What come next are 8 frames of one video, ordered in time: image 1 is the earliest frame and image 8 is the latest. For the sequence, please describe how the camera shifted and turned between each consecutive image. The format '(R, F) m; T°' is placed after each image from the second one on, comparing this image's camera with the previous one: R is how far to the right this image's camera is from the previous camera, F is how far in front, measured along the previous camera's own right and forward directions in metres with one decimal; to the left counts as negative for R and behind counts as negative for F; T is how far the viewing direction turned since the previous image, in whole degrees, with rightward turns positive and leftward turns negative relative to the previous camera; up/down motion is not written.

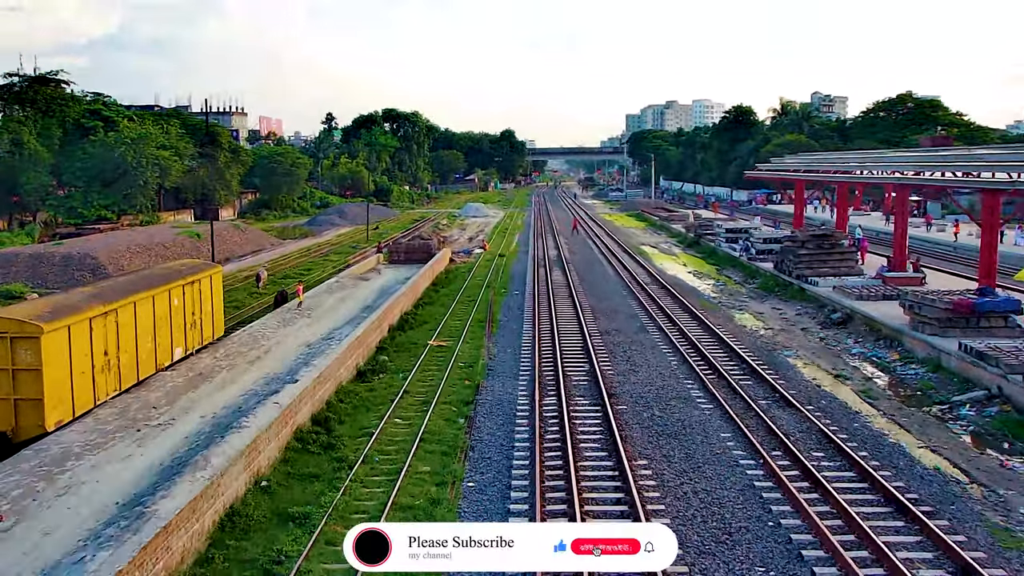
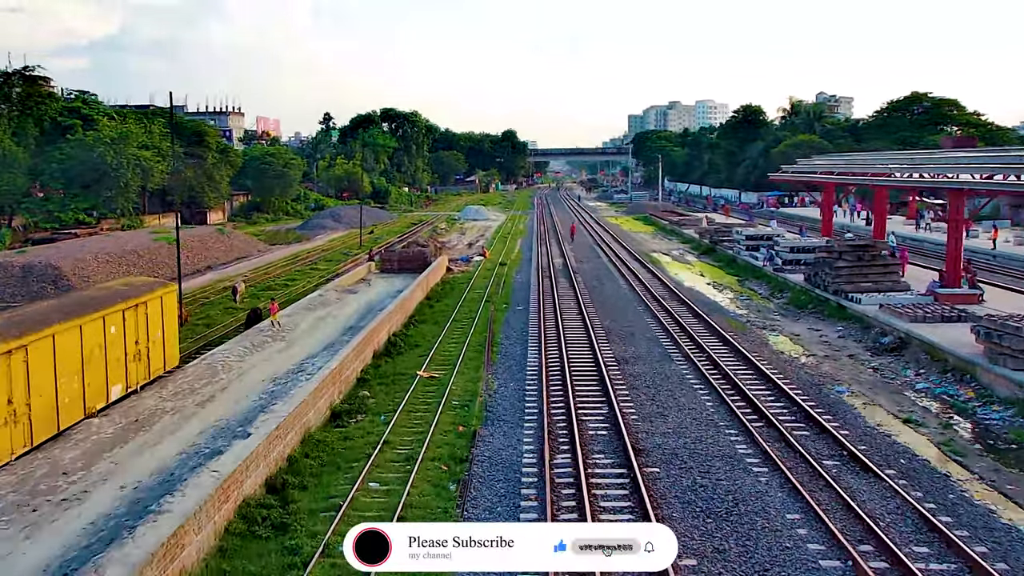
(-0.1, +2.8) m; 0°
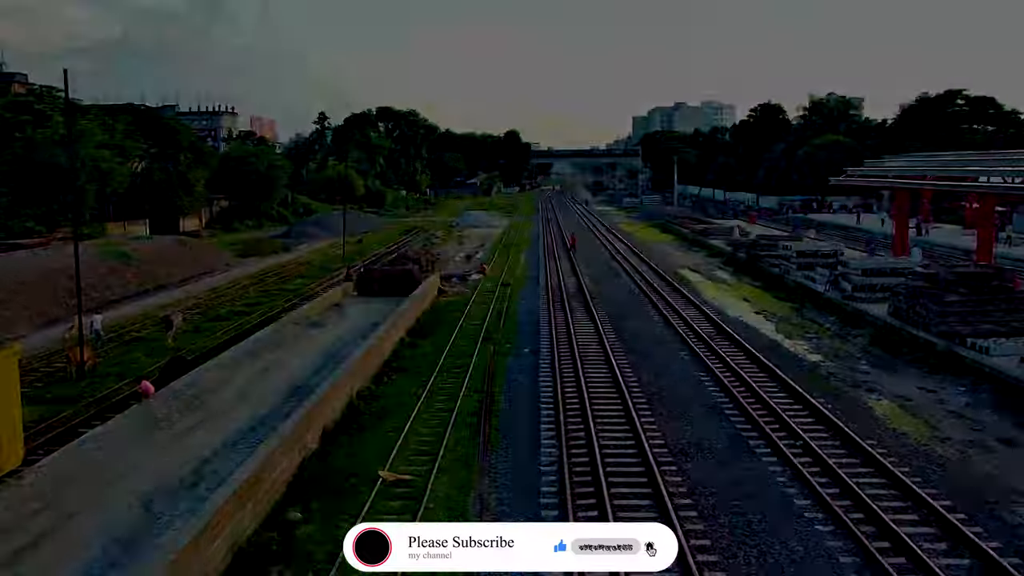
(-0.1, +5.4) m; 0°
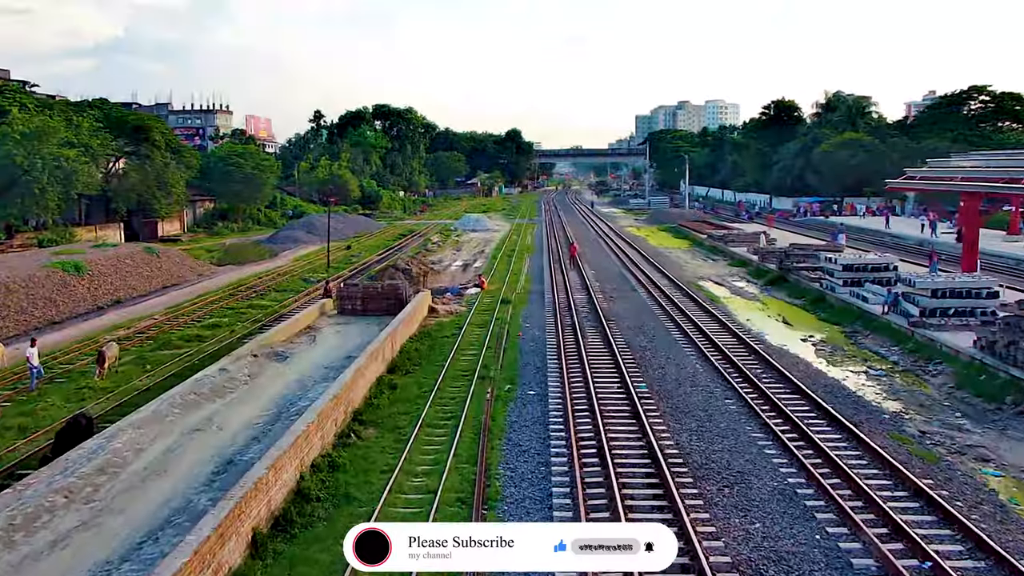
(0.0, +3.6) m; 0°
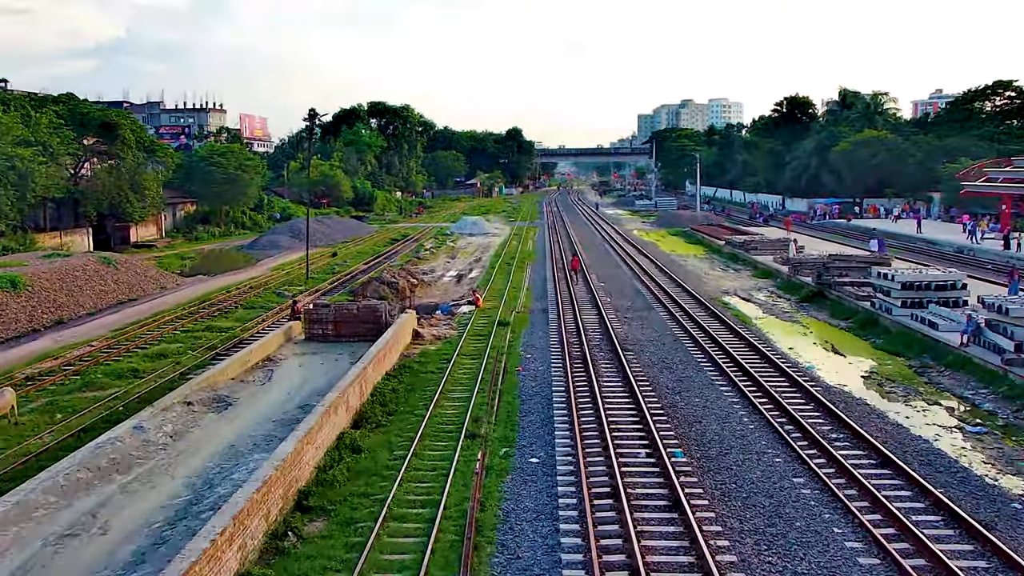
(+0.1, +3.6) m; 0°
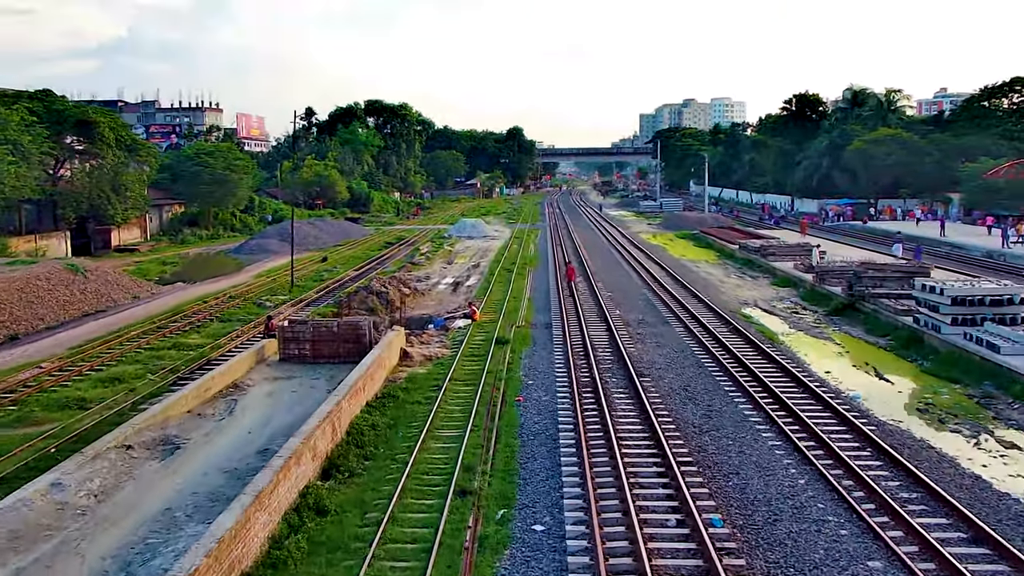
(0.0, +2.3) m; 0°
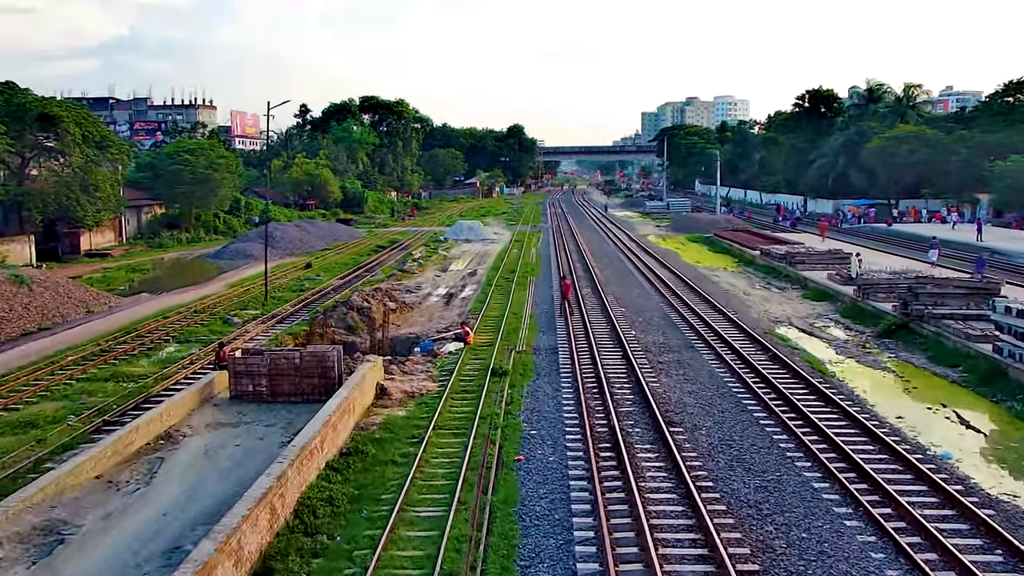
(0.0, +3.2) m; 0°
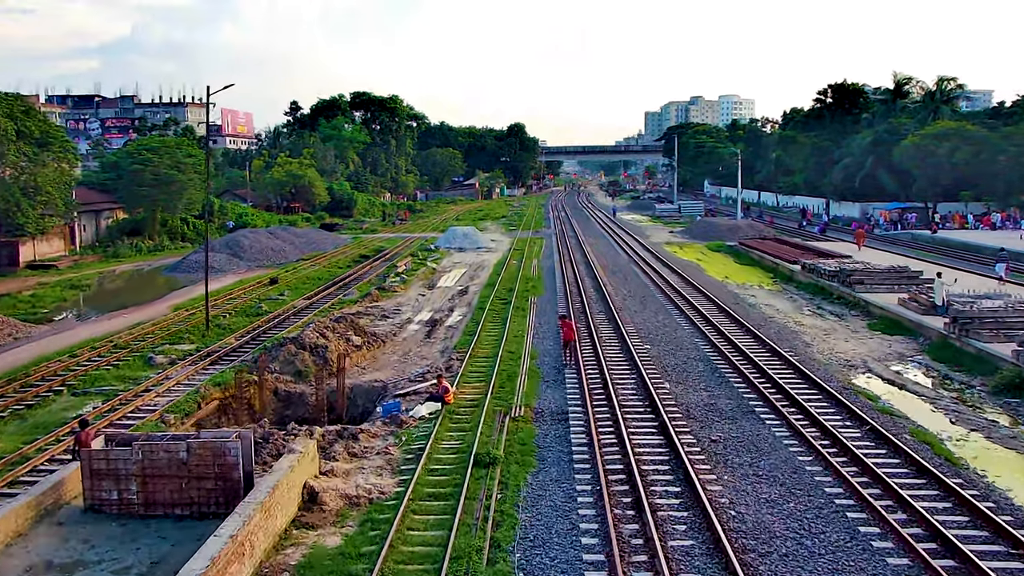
(+0.2, +5.0) m; 0°
